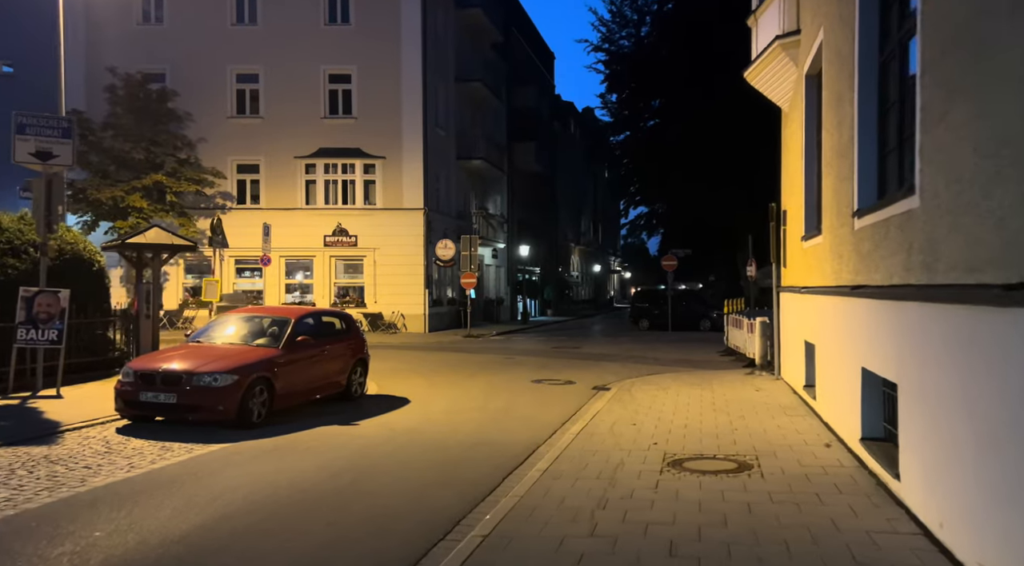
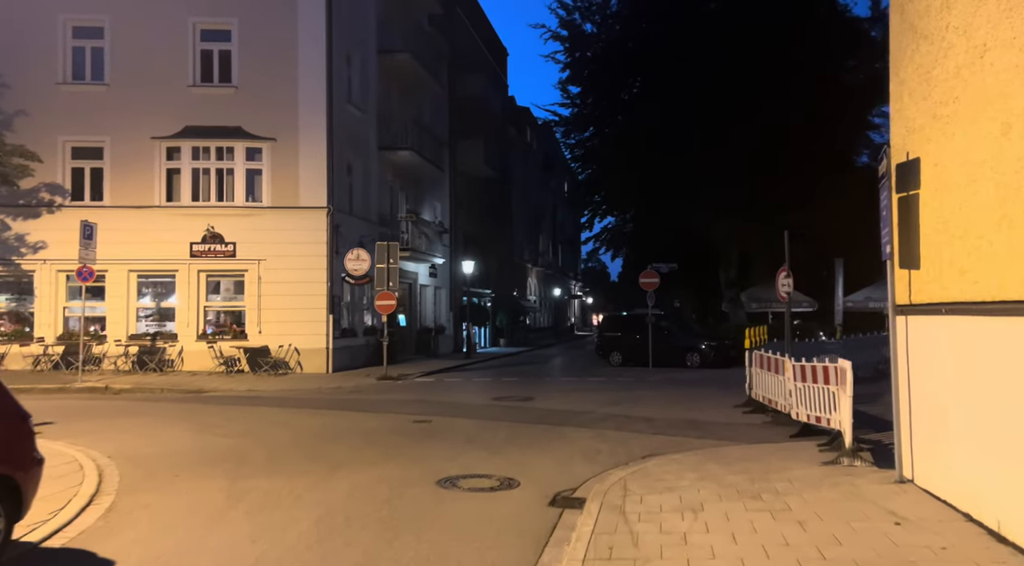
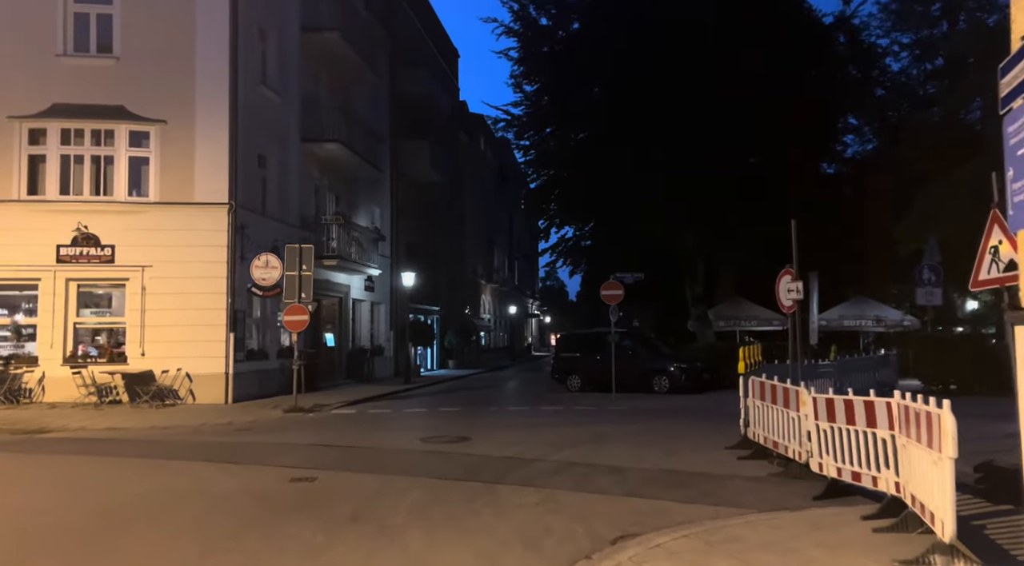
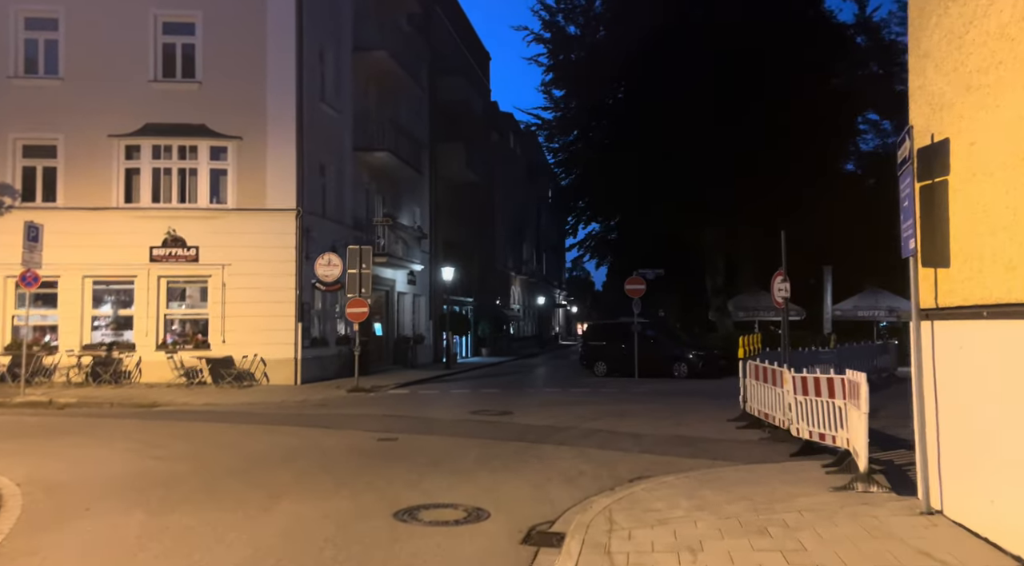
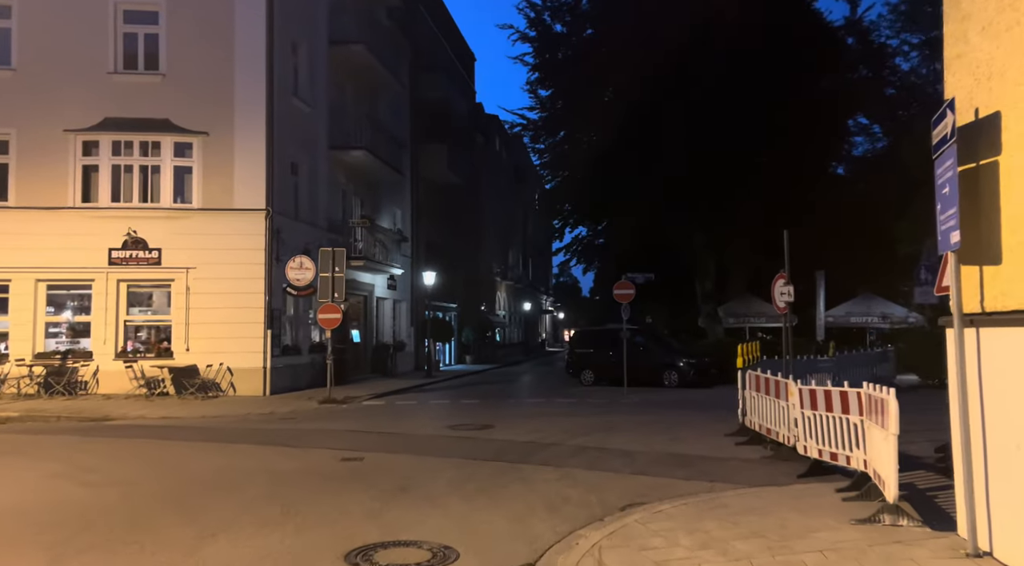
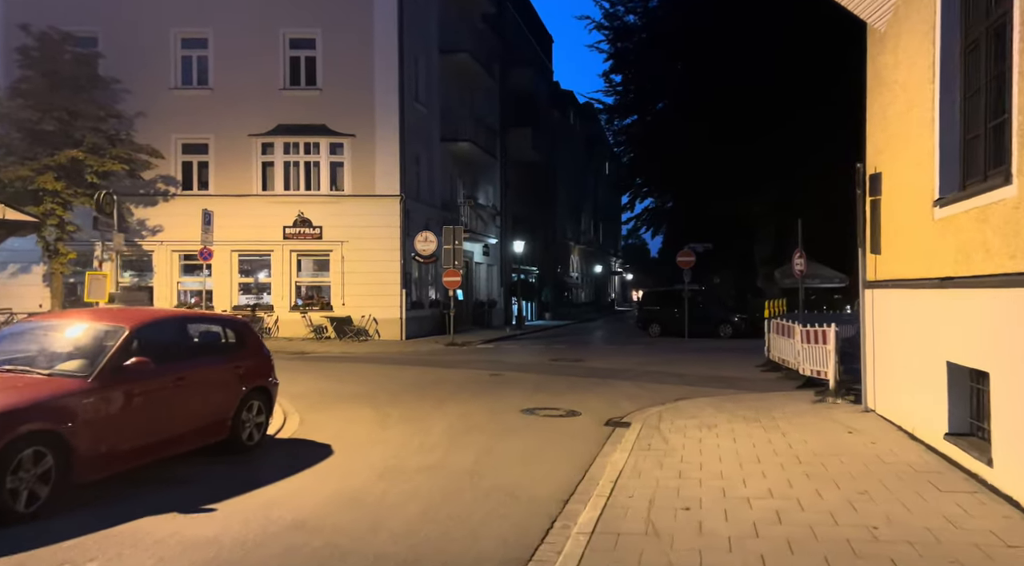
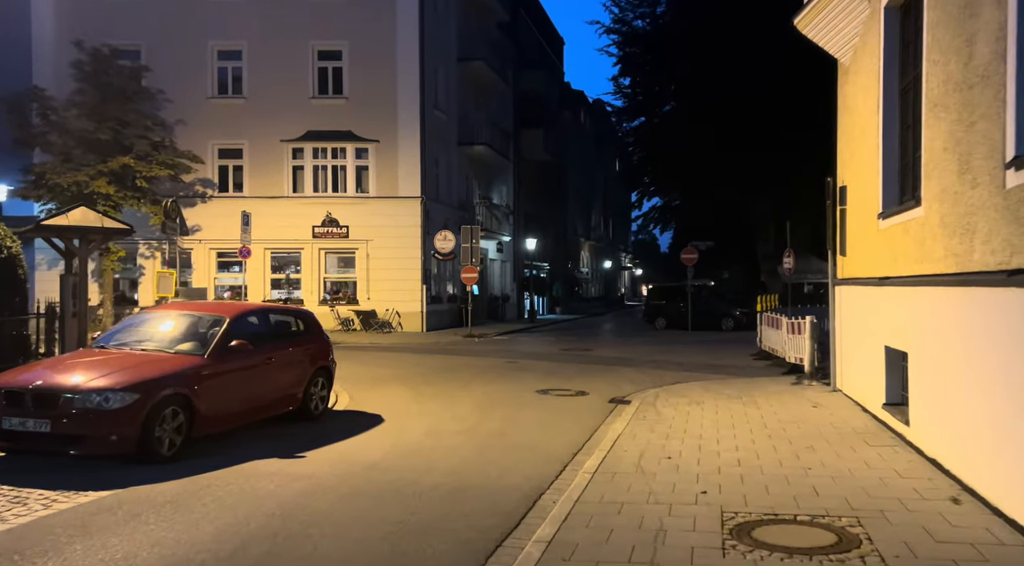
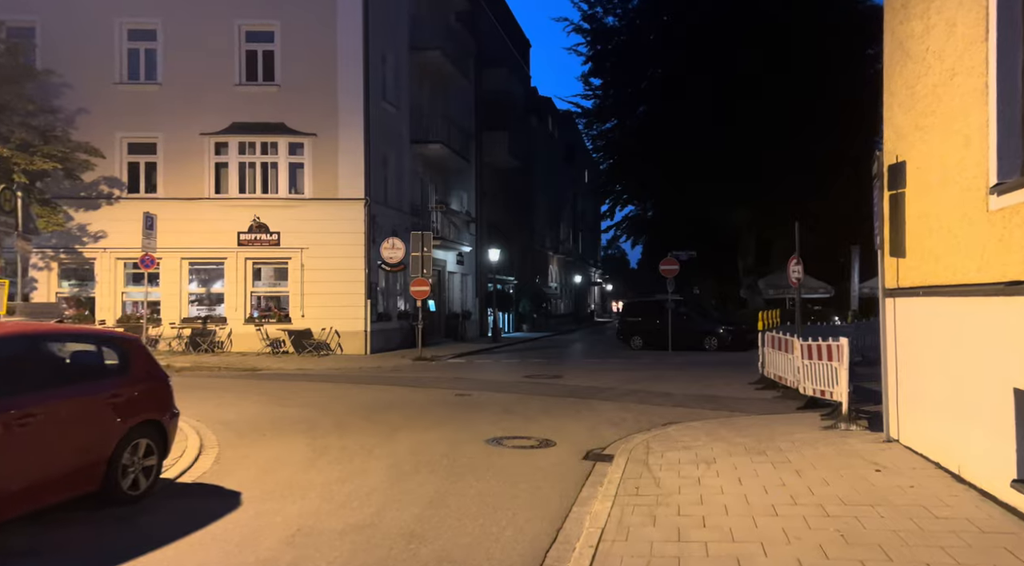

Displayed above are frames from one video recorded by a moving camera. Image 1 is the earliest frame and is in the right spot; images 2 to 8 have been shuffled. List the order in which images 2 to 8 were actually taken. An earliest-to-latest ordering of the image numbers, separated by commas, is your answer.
7, 6, 8, 2, 4, 5, 3
